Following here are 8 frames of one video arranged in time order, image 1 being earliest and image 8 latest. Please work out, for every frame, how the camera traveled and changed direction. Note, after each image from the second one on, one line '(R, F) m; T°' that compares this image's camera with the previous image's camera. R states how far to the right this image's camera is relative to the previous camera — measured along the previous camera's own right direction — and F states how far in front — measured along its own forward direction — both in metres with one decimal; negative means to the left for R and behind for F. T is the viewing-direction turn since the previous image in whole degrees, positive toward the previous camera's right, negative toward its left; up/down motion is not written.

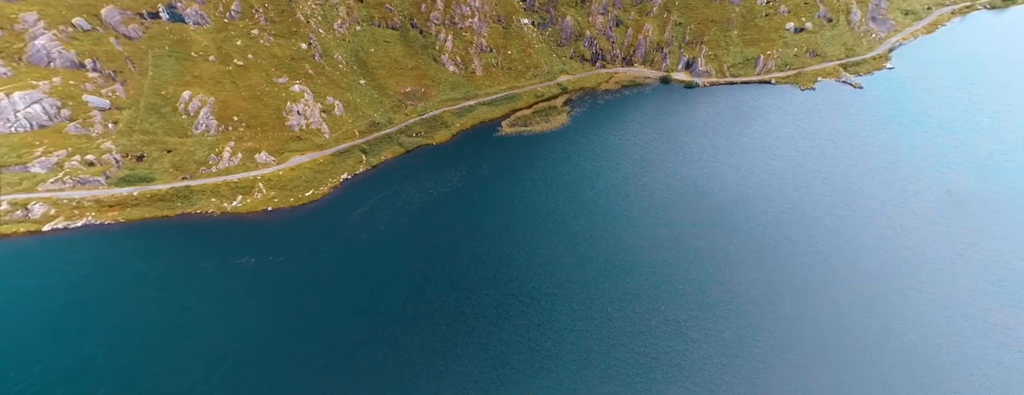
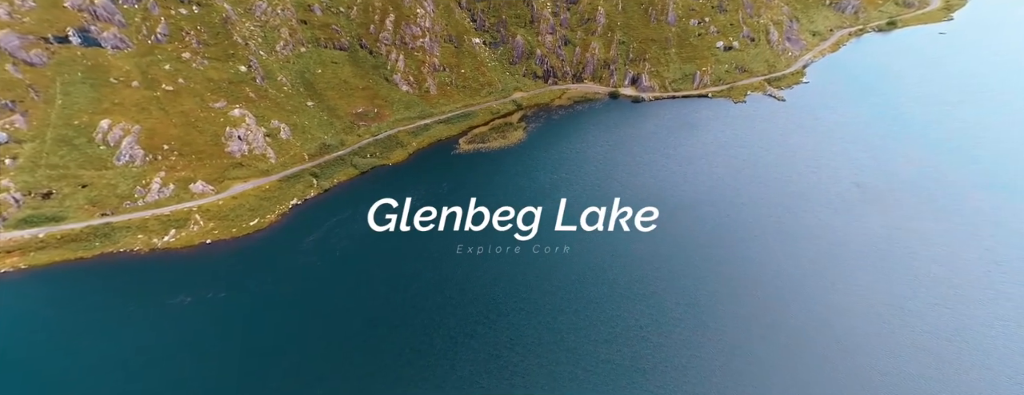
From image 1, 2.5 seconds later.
(-1.2, +1.3) m; +6°
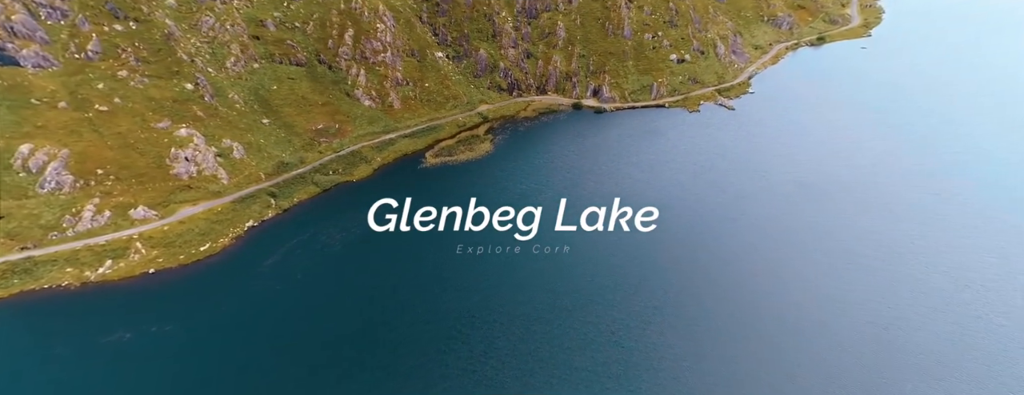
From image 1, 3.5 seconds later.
(-0.6, +1.4) m; +4°
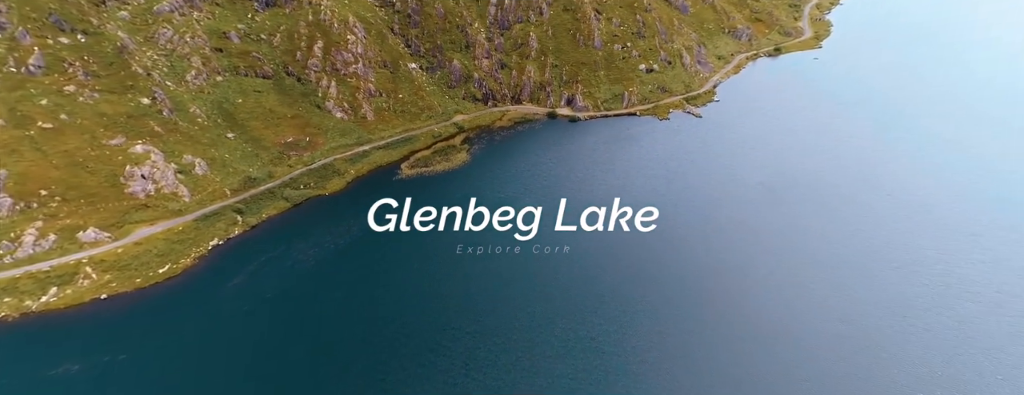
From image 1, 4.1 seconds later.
(-0.4, +1.1) m; +3°
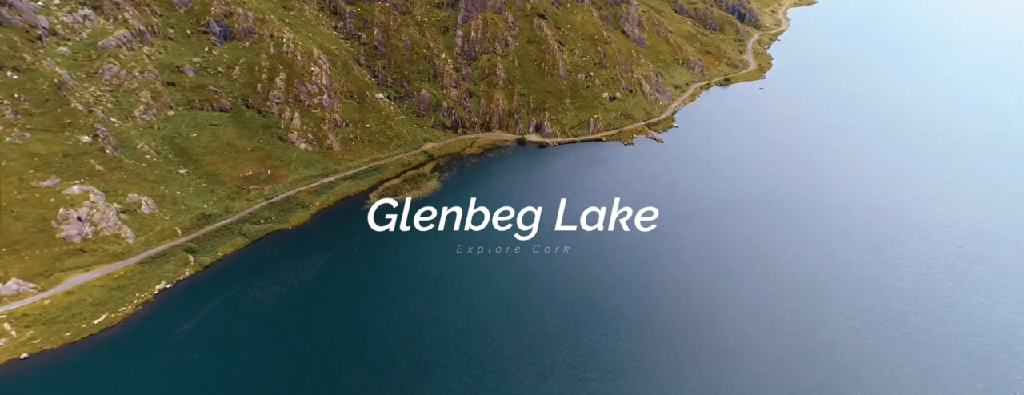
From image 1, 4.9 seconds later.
(-0.4, +1.7) m; +4°
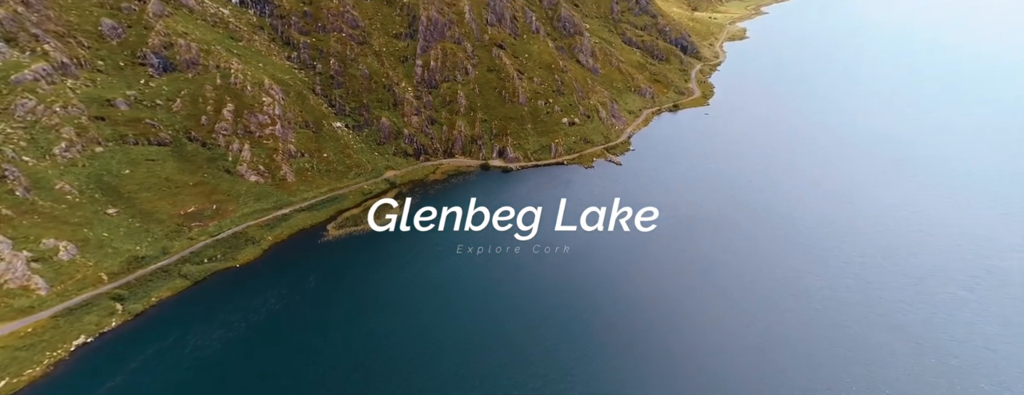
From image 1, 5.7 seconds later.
(-0.3, +2.2) m; +5°
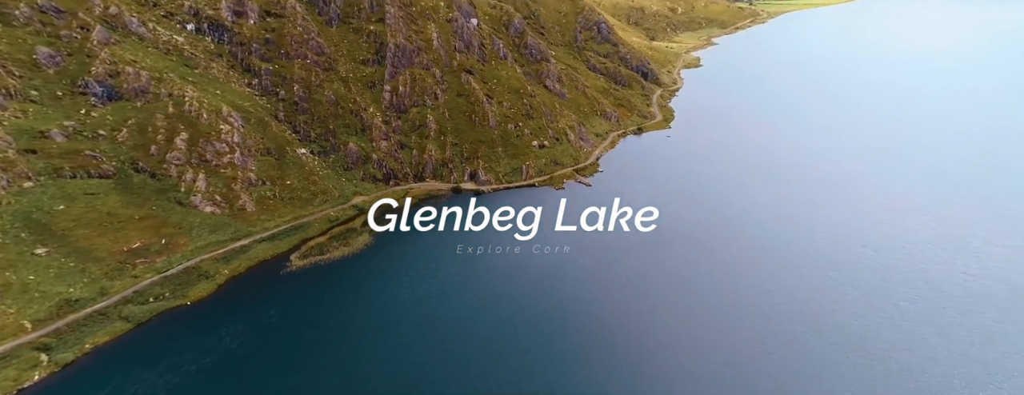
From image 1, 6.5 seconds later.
(-0.2, +2.0) m; +4°
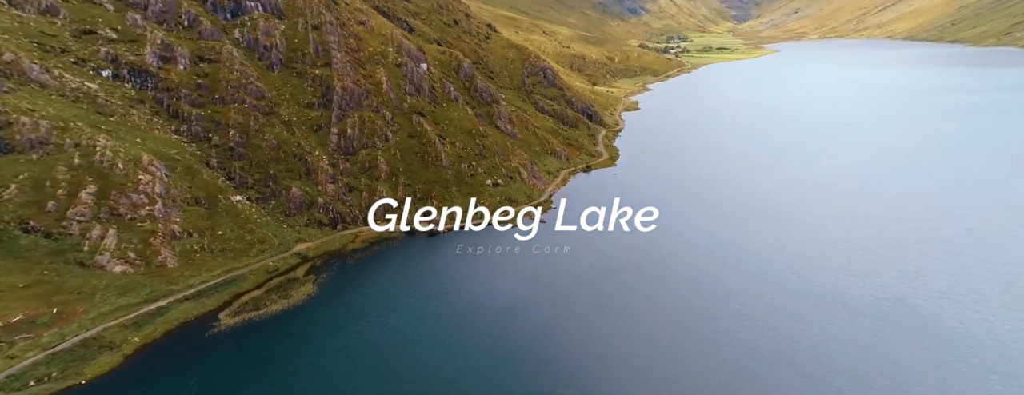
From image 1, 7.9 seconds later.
(+0.3, +3.4) m; +6°
